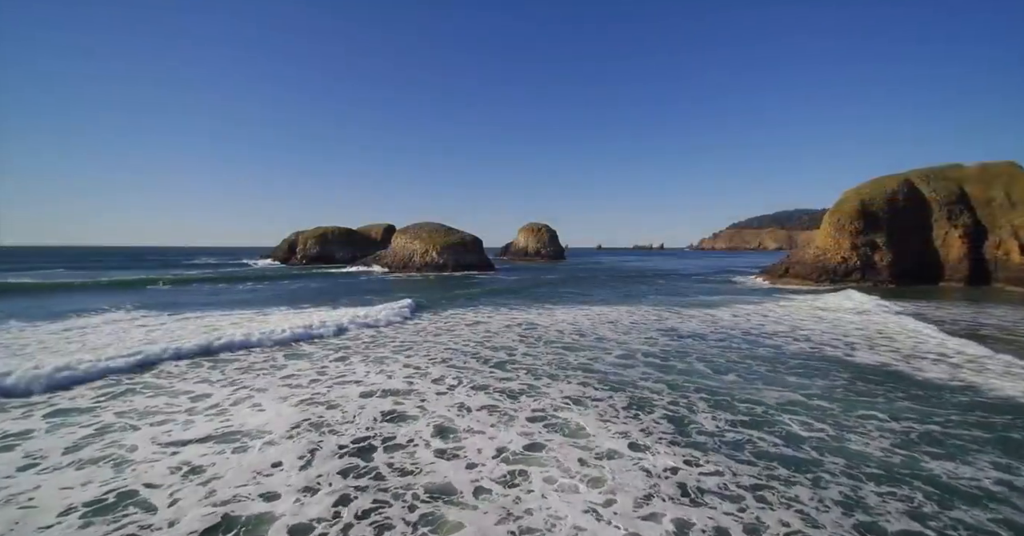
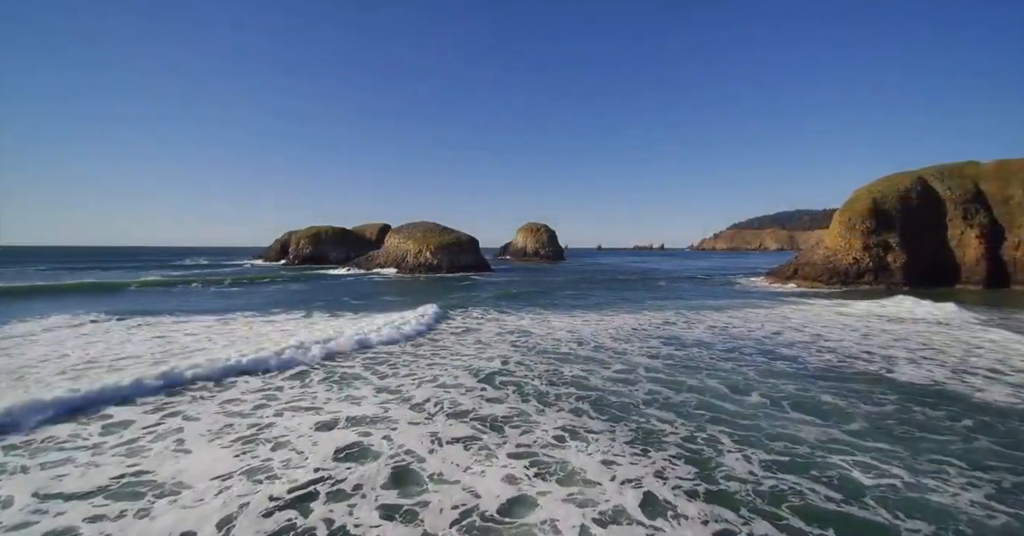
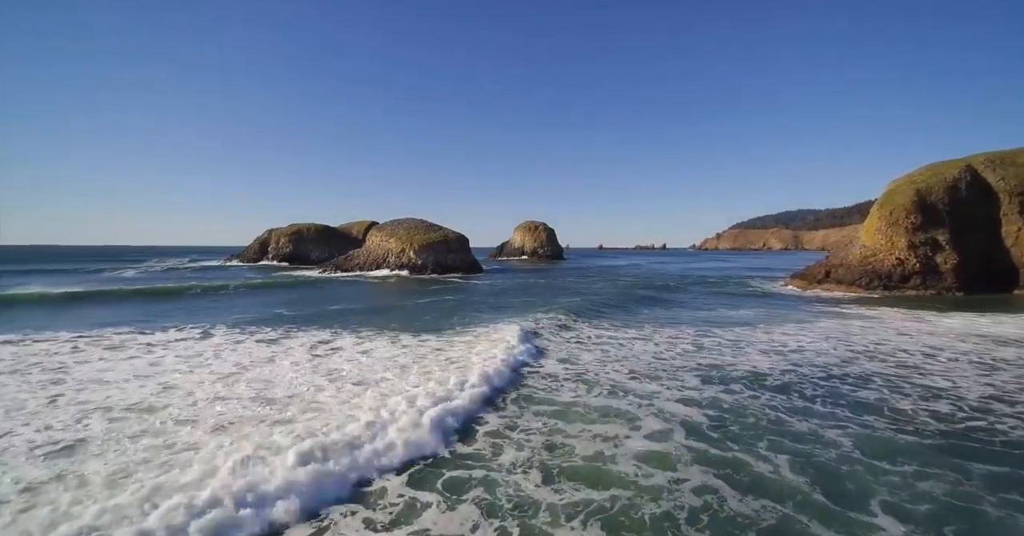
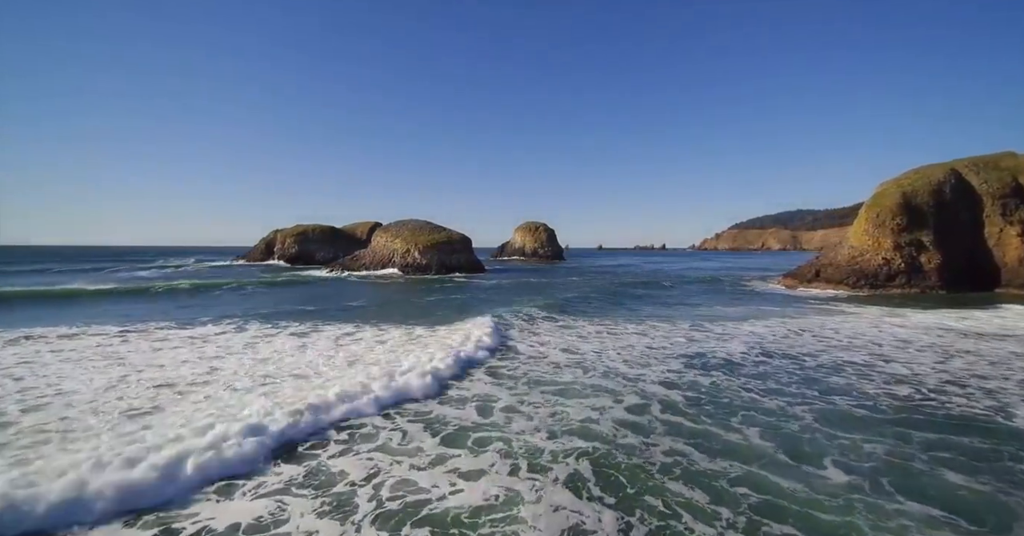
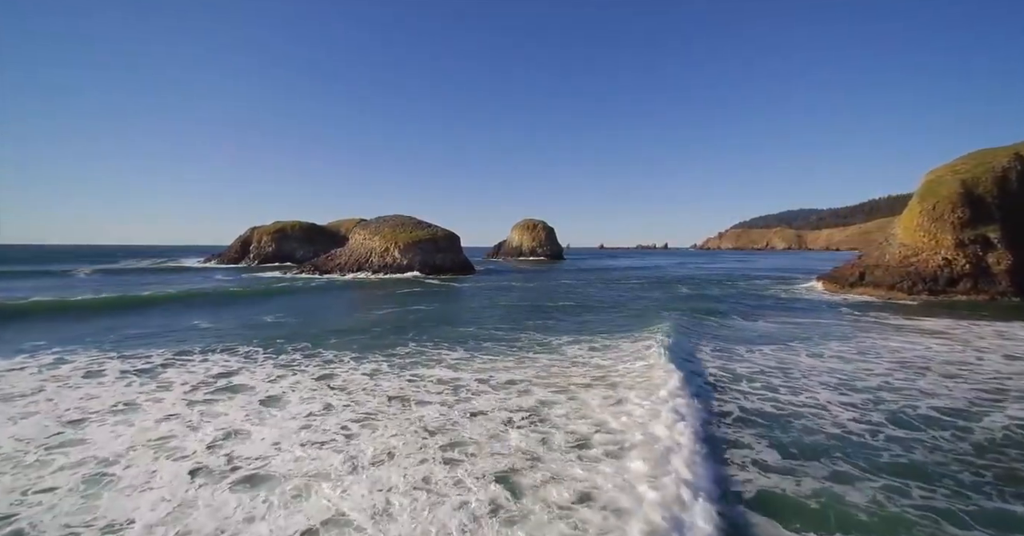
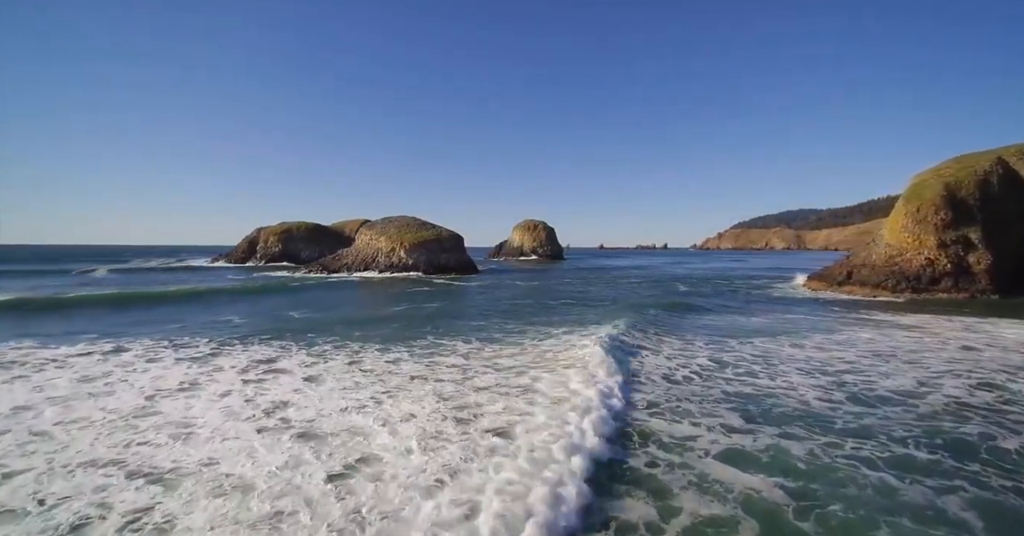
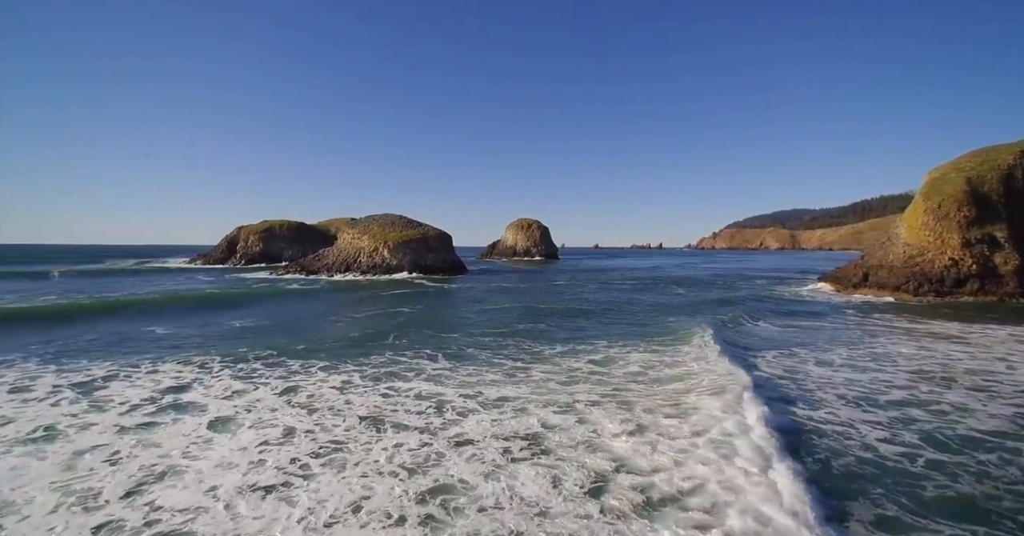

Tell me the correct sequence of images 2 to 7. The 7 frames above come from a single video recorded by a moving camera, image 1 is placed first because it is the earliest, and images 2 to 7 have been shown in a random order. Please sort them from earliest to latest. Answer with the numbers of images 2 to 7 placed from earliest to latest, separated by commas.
2, 4, 3, 6, 5, 7
